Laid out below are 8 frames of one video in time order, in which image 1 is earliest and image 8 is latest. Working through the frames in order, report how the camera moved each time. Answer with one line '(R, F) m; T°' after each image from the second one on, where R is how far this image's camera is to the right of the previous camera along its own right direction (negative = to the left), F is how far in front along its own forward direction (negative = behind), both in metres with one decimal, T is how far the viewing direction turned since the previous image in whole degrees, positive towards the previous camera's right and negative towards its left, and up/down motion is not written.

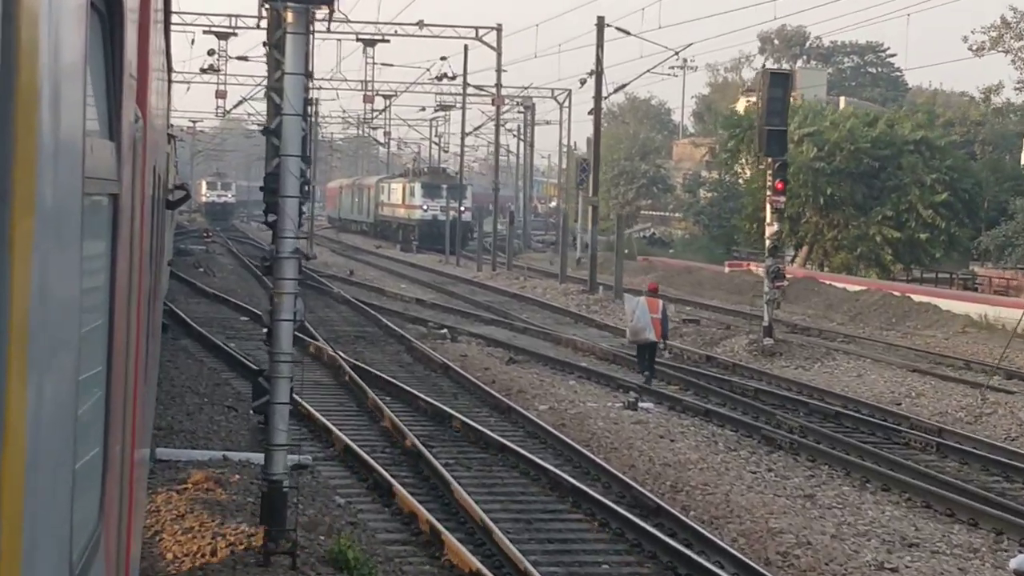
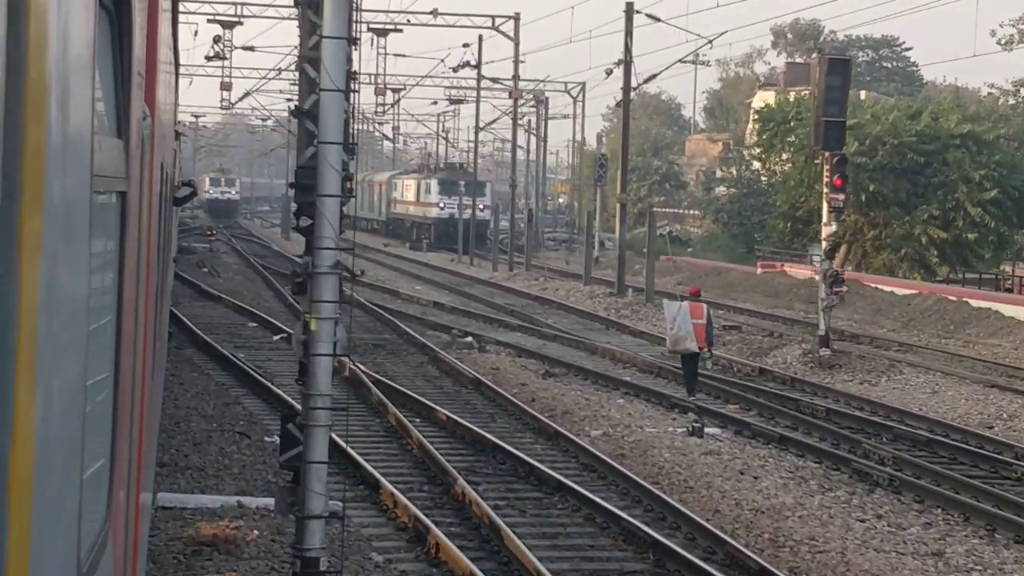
(-0.4, +1.6) m; 0°
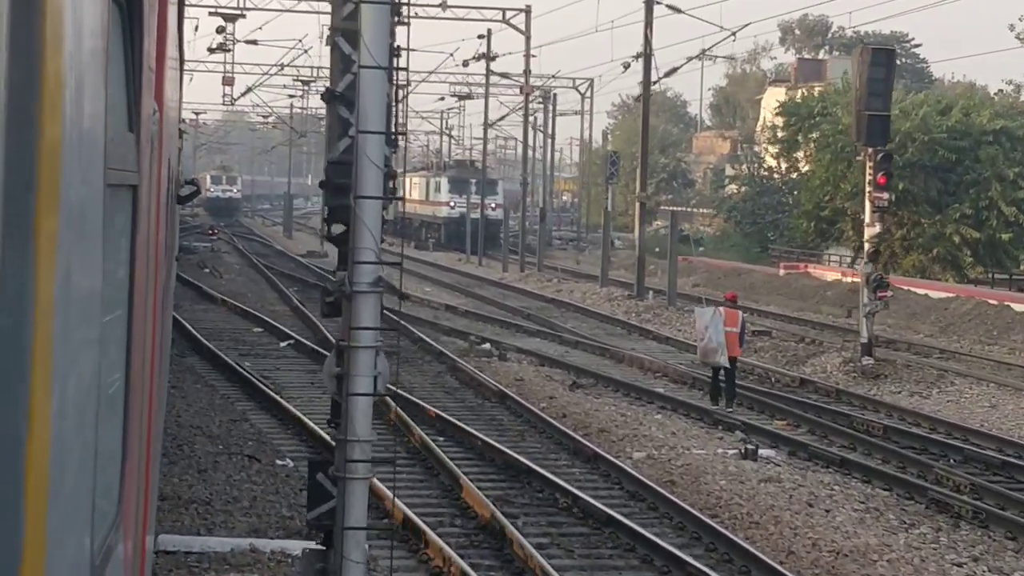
(-0.3, +1.0) m; 0°
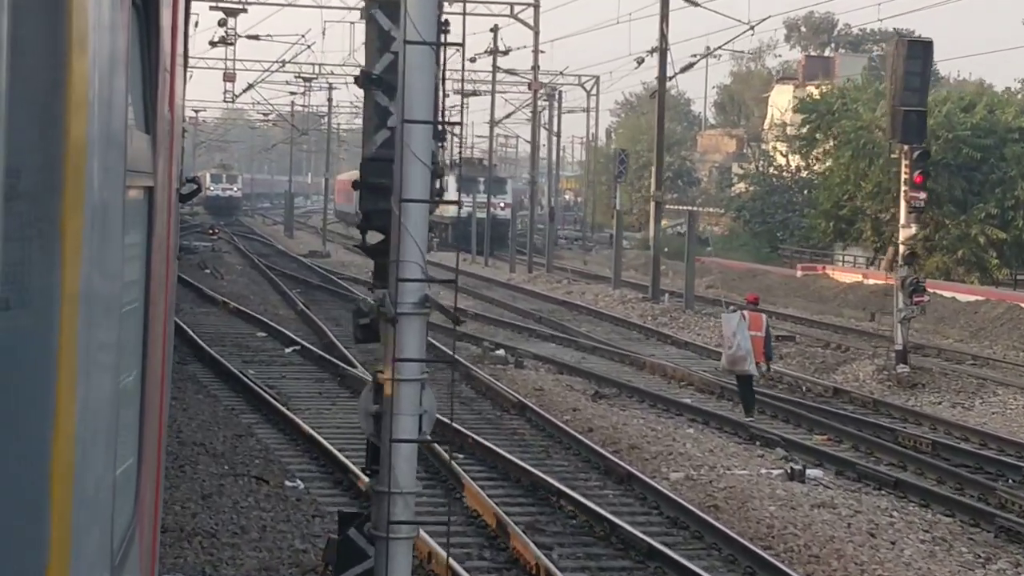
(-0.2, +0.8) m; 0°
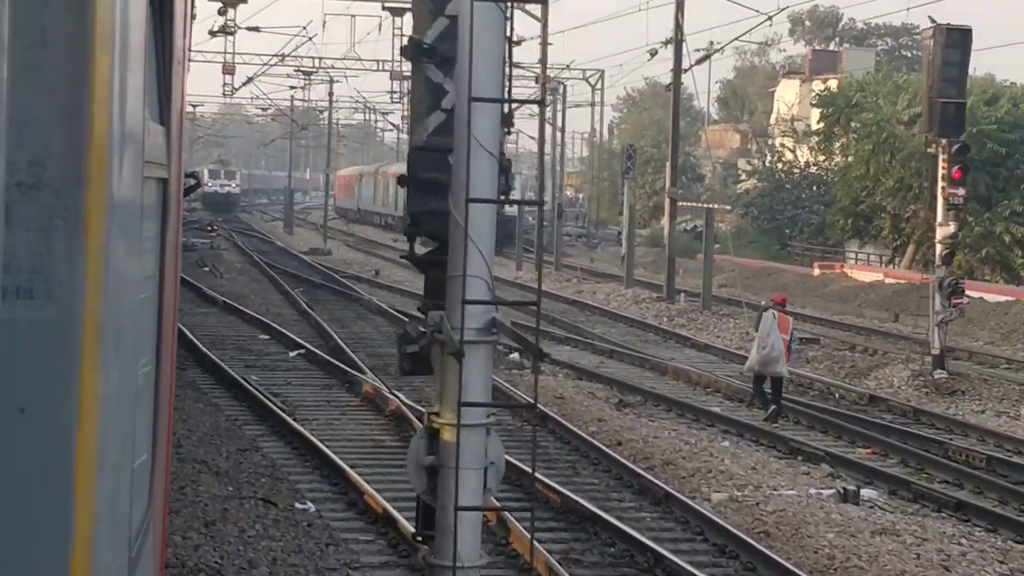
(-0.2, +0.8) m; 0°
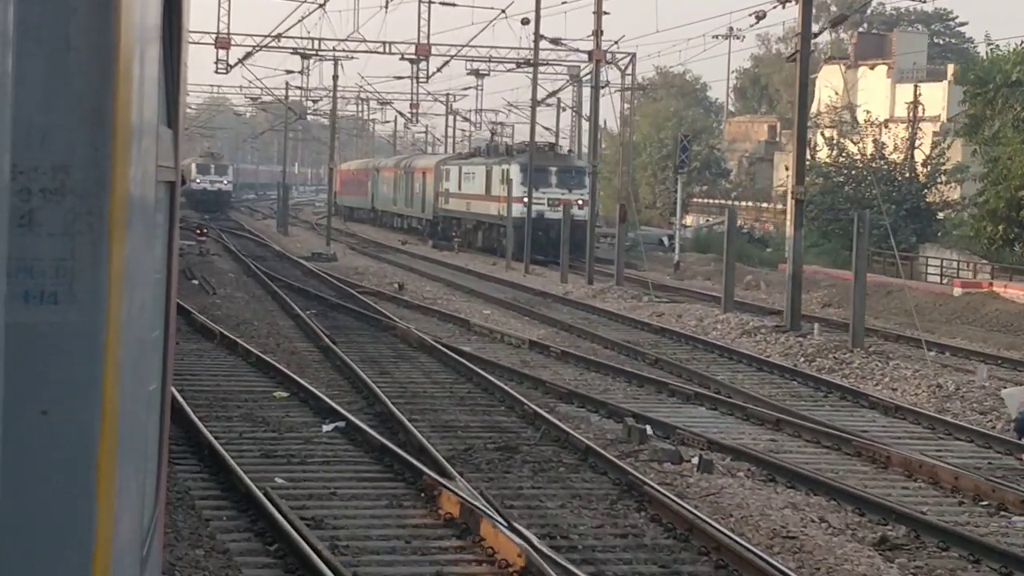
(-1.3, +5.3) m; +1°
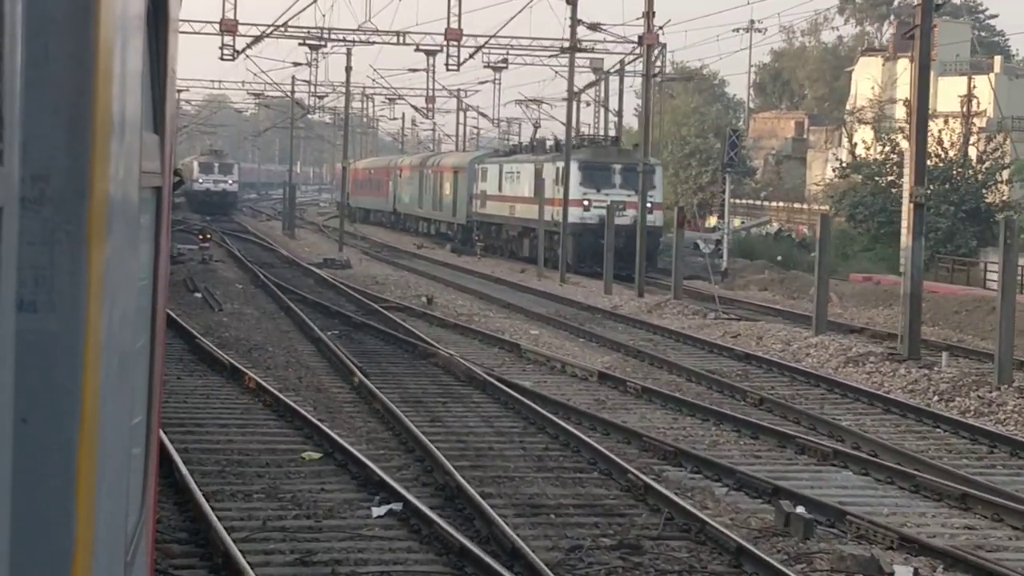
(-0.7, +2.9) m; 0°
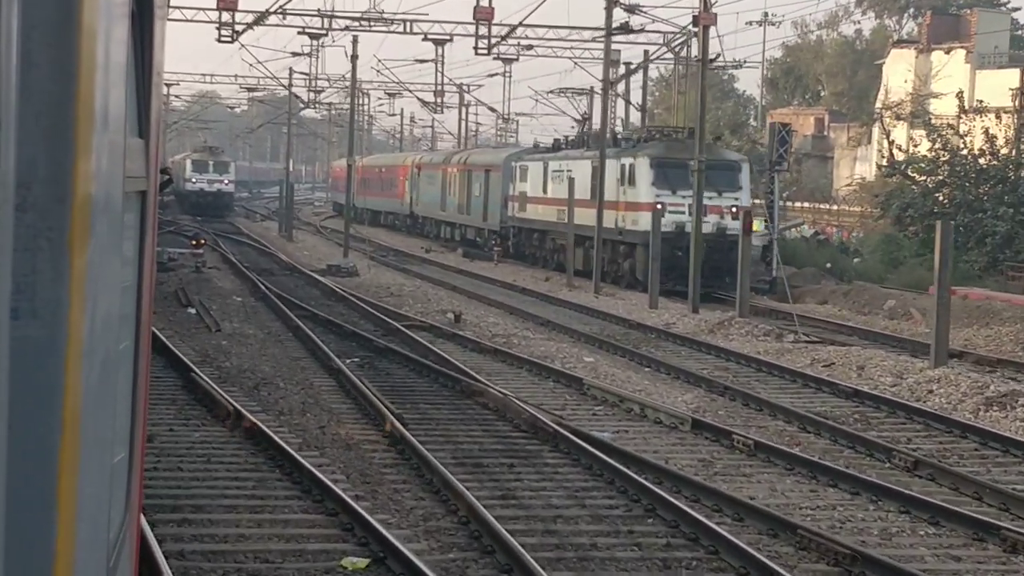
(-0.8, +3.0) m; 0°
